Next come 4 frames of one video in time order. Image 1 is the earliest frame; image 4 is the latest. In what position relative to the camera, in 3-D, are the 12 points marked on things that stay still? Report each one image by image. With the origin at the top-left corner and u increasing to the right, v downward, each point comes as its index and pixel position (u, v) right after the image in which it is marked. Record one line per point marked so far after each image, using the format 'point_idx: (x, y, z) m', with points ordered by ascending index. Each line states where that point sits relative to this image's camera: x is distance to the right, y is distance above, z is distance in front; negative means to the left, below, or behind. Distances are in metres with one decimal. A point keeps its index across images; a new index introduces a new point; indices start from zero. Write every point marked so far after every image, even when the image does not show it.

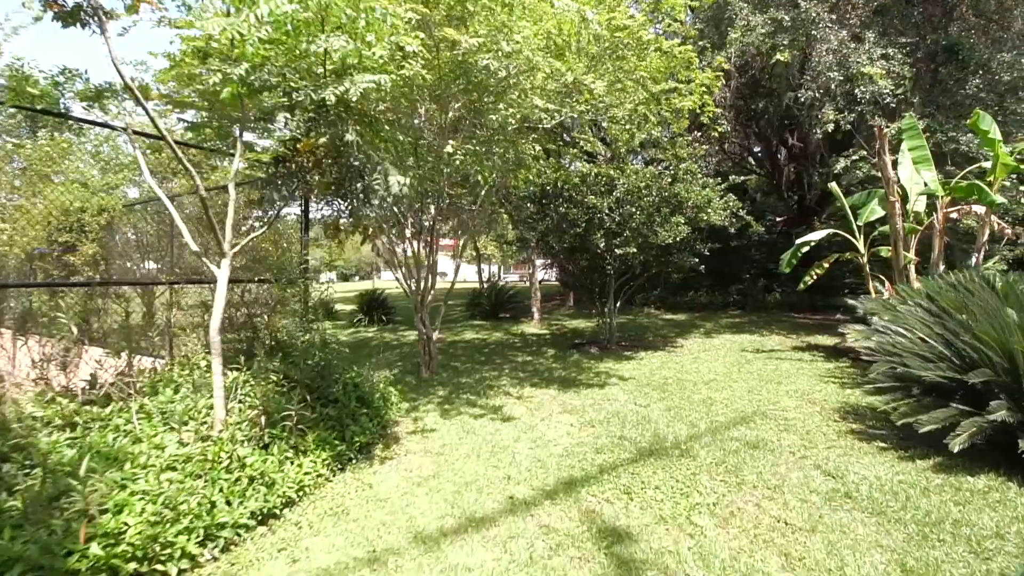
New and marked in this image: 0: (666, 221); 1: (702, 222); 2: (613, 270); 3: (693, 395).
0: (+2.9, +1.3, +9.0) m
1: (+3.8, +1.3, +9.5) m
2: (+2.0, +0.3, +9.5) m
3: (+2.4, -1.4, +6.3) m
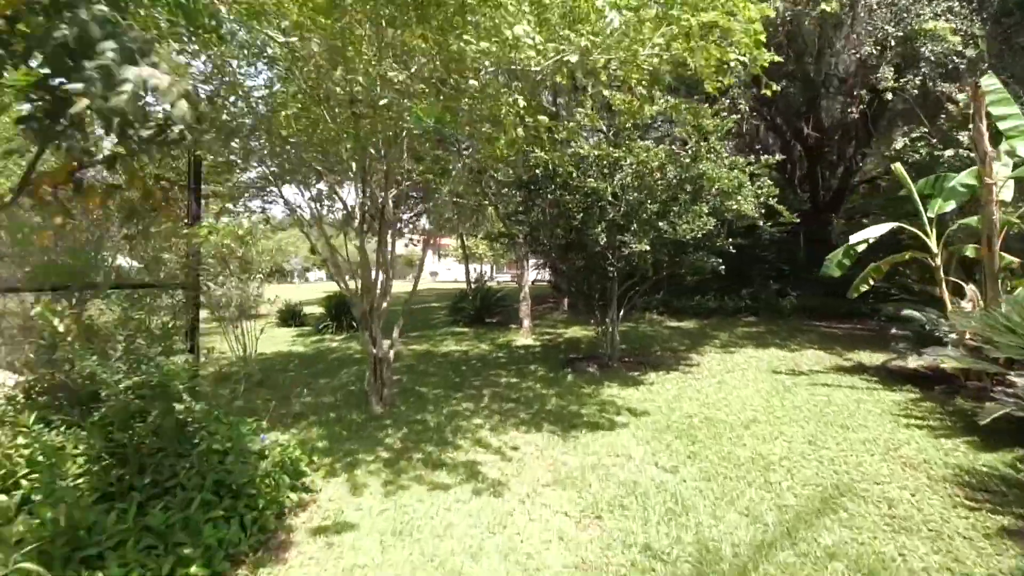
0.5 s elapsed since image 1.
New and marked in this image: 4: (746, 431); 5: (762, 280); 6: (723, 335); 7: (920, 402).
0: (+2.6, +1.2, +7.2) m
1: (+3.4, +1.2, +7.8) m
2: (+1.7, +0.2, +7.7) m
3: (+2.1, -1.5, +4.5) m
4: (+2.5, -1.5, +5.1) m
5: (+8.3, +0.3, +15.9) m
6: (+5.1, -1.1, +11.6) m
7: (+5.0, -1.4, +6.0) m
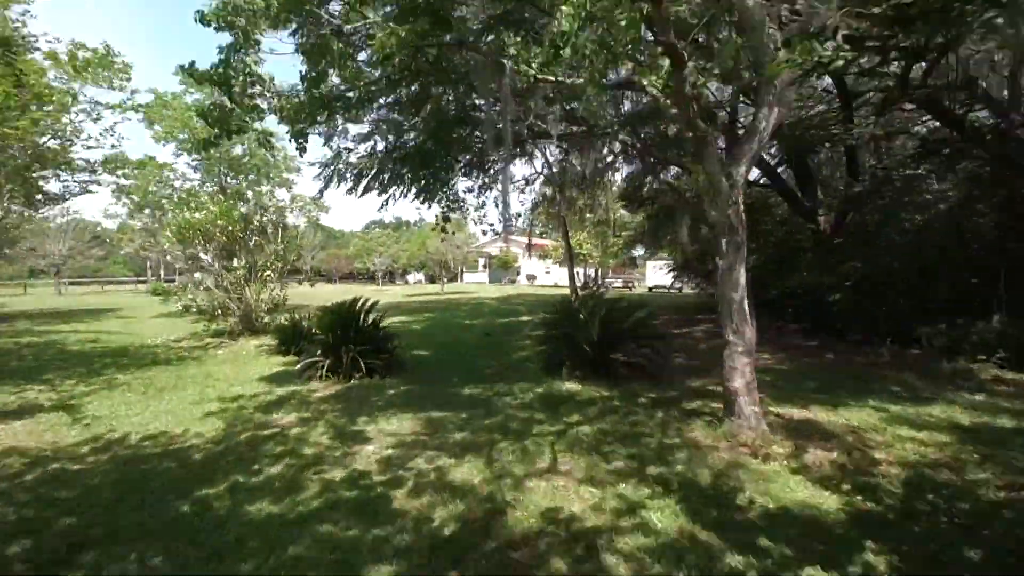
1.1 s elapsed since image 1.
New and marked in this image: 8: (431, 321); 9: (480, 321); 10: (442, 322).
0: (+3.3, +1.0, -1.1) m
1: (+4.3, +1.0, -0.7) m
2: (+2.5, +0.1, -0.4) m
3: (+2.3, -1.6, -3.6) m
4: (+2.7, -1.6, -3.2) m
5: (+10.7, -0.1, +6.3) m
6: (+6.6, -1.4, +2.7) m
7: (+5.5, -1.6, -2.8) m
8: (-2.9, -1.2, +16.9) m
9: (-1.1, -1.2, +17.2) m
10: (-2.4, -1.2, +16.6) m
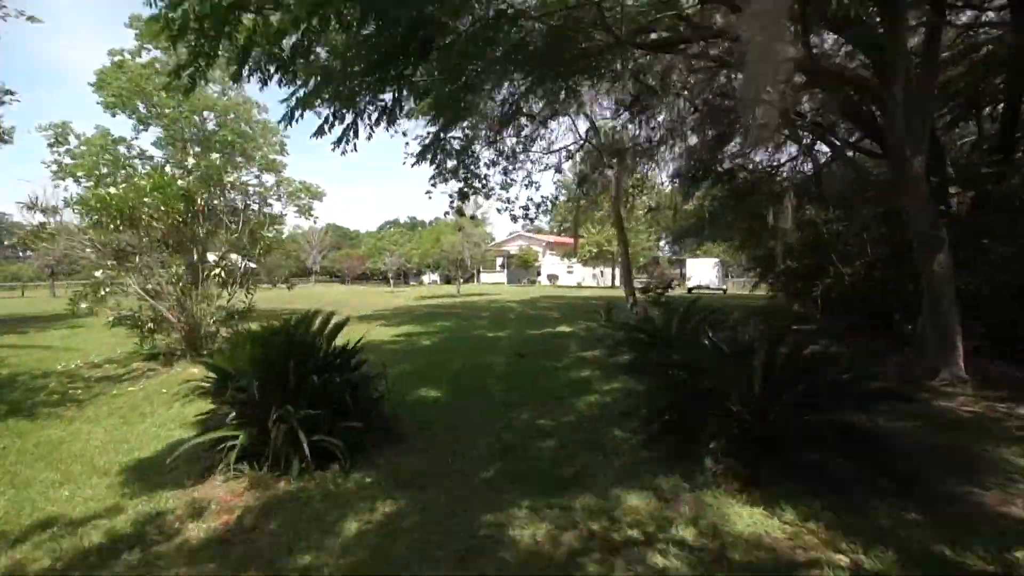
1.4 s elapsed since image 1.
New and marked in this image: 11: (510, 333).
0: (+3.8, +0.9, -5.0) m
1: (+4.7, +1.0, -4.7) m
2: (+3.0, 0.0, -4.3) m
3: (+2.6, -1.7, -7.5) m
4: (+3.1, -1.7, -7.1) m
5: (+11.3, -0.2, +2.2) m
6: (+7.2, -1.4, -1.3) m
7: (+5.8, -1.6, -6.8) m
8: (-1.9, -1.3, +13.1) m
9: (-0.1, -1.2, +13.4) m
10: (-1.4, -1.3, +12.9) m
11: (0.0, -1.2, +13.4) m
